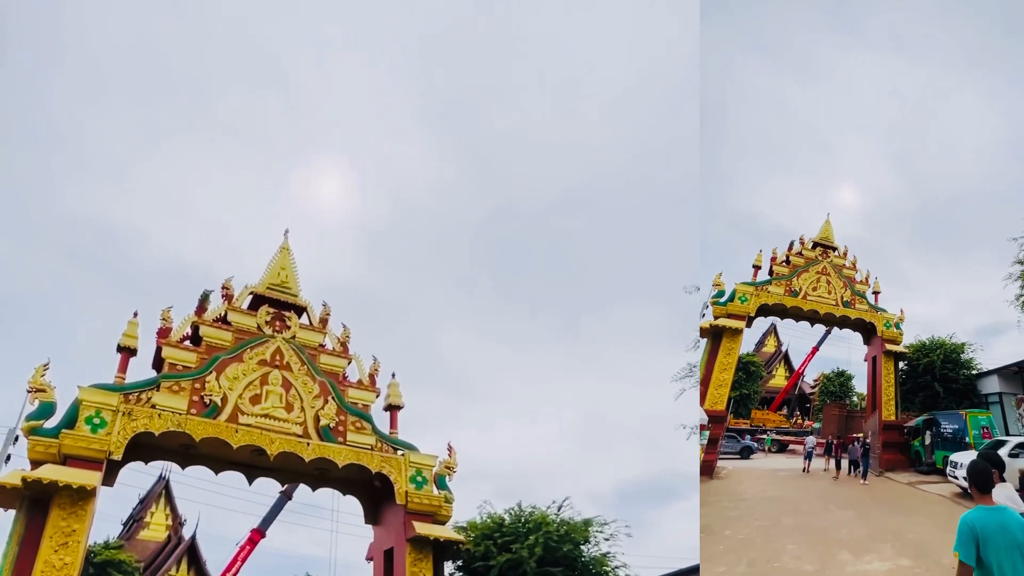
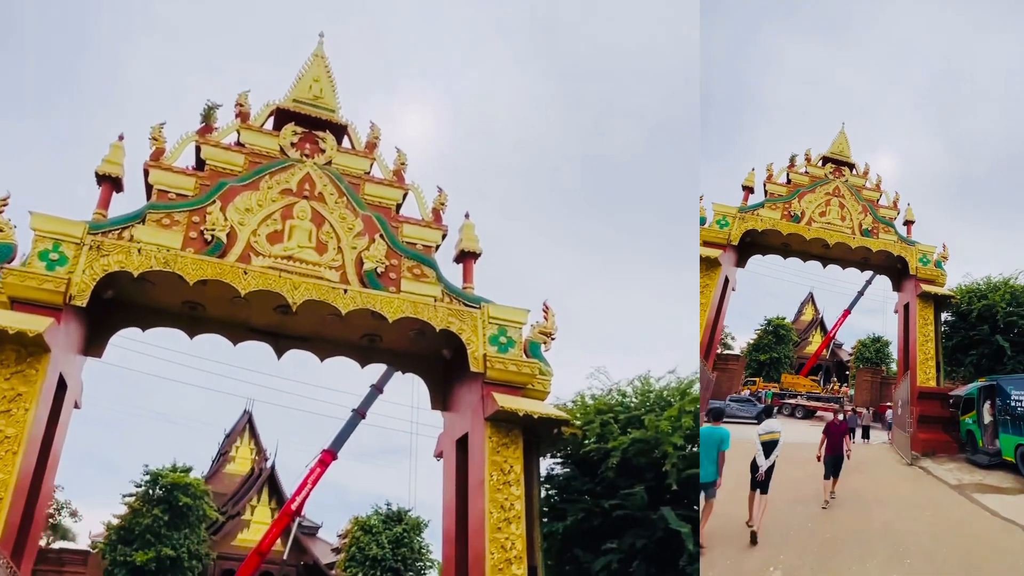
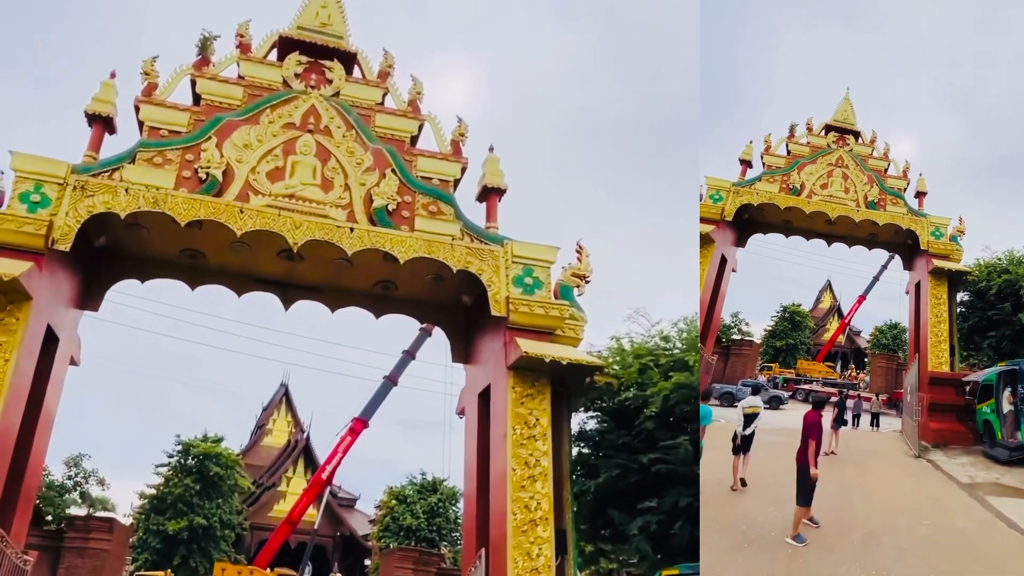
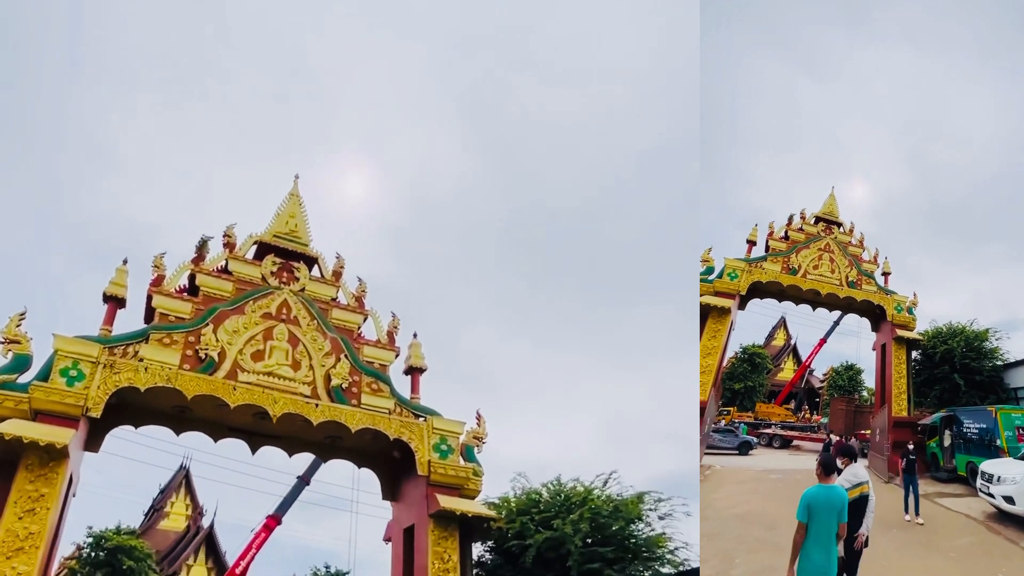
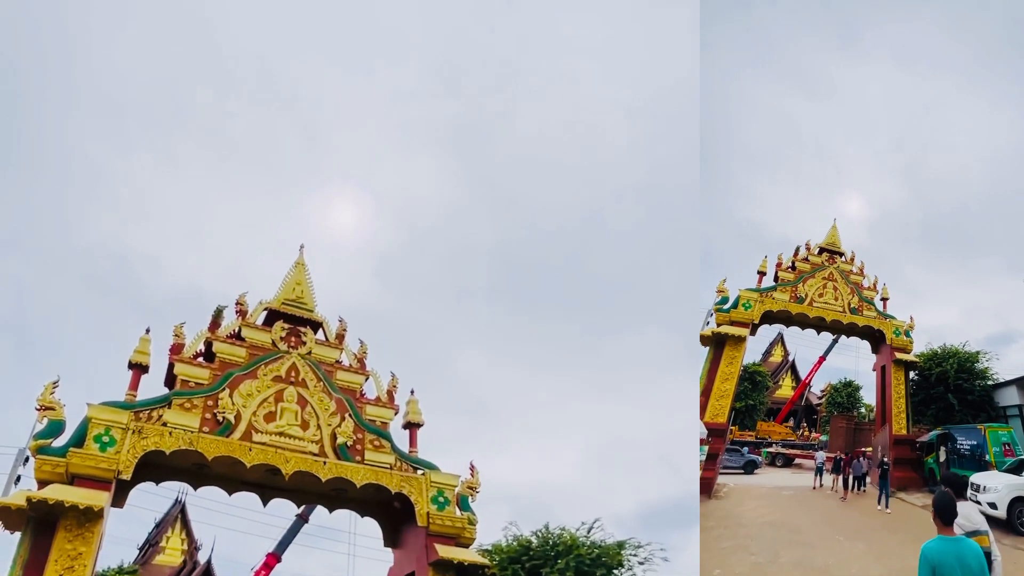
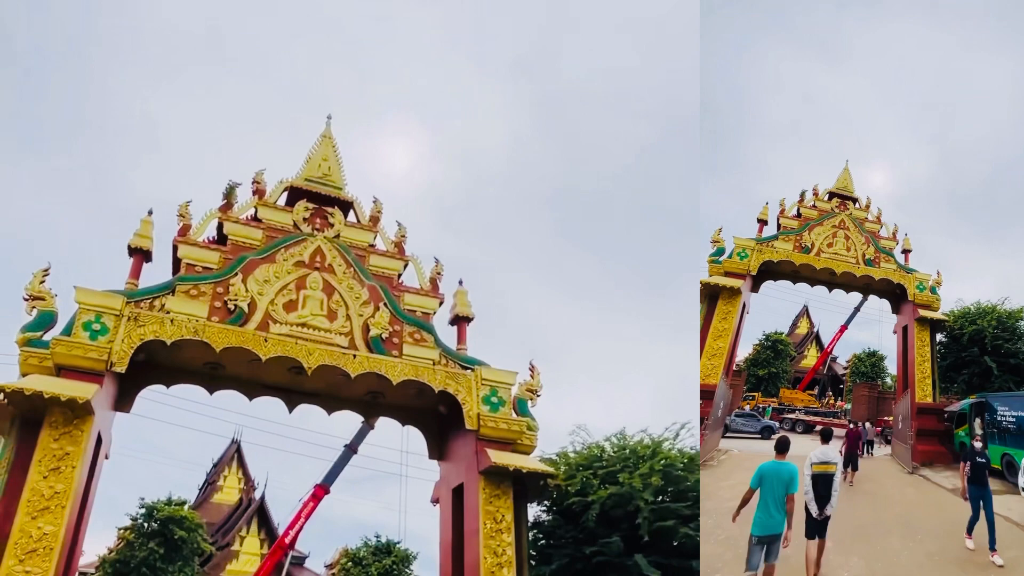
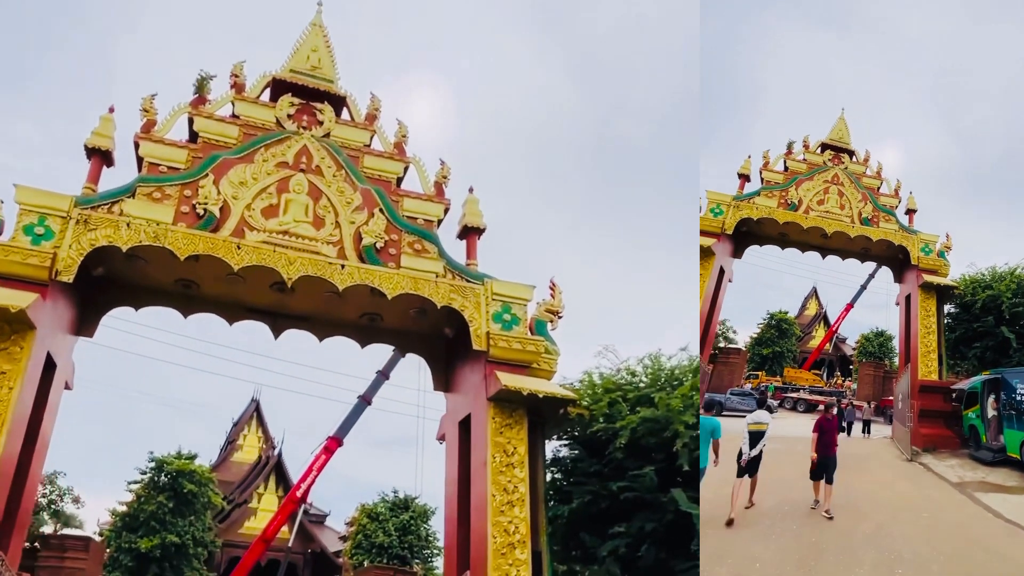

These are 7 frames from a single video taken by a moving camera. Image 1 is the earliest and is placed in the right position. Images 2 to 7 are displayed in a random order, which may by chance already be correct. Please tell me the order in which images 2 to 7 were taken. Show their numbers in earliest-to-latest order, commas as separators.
5, 4, 6, 2, 7, 3
